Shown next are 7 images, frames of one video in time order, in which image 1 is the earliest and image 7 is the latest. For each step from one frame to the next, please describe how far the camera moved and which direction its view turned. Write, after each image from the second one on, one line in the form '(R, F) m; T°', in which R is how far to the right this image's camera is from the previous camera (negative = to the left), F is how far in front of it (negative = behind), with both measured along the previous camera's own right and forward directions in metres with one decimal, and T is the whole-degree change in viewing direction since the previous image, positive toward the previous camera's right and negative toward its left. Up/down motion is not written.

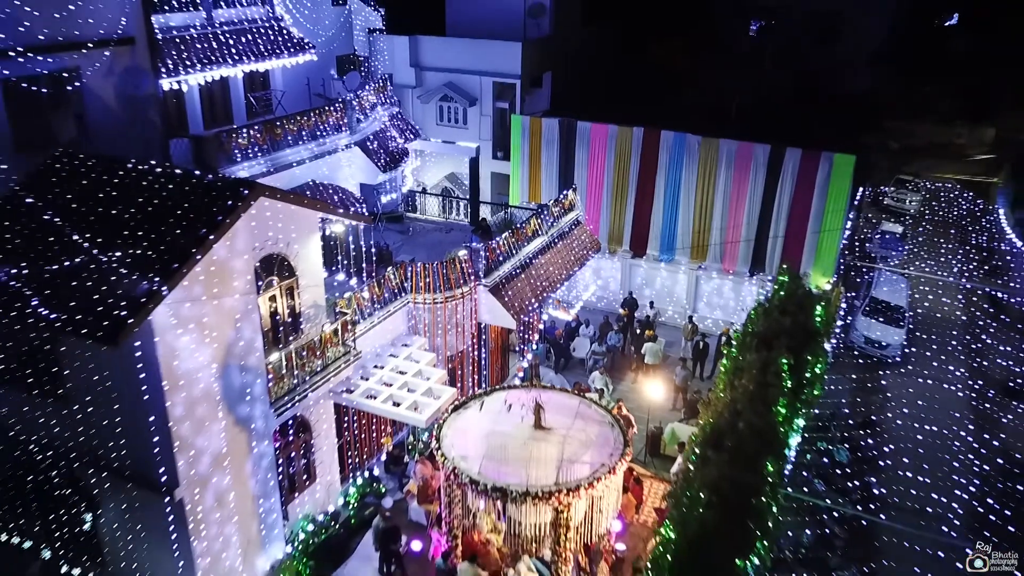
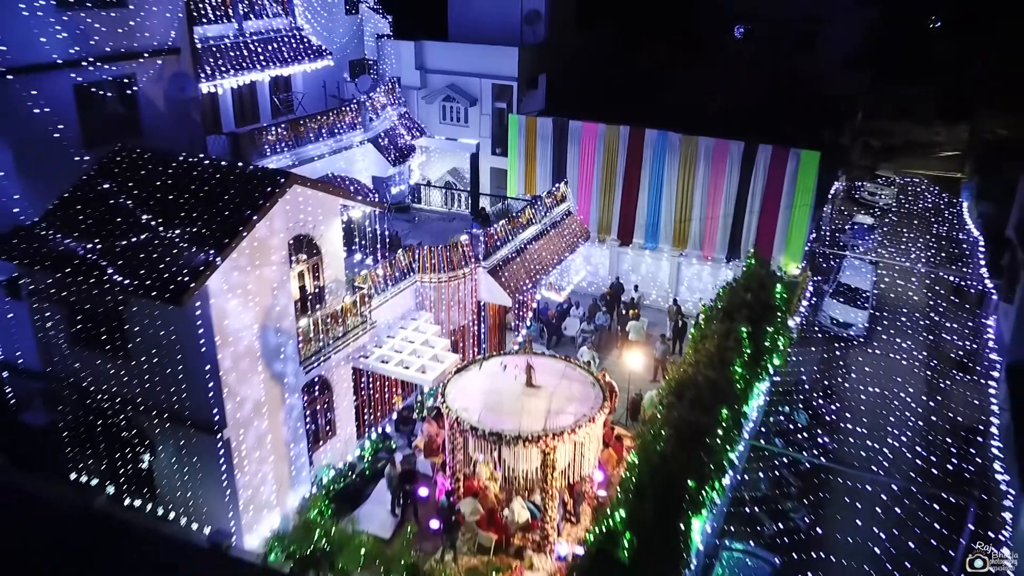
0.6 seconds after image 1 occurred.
(+0.1, -1.6) m; 0°
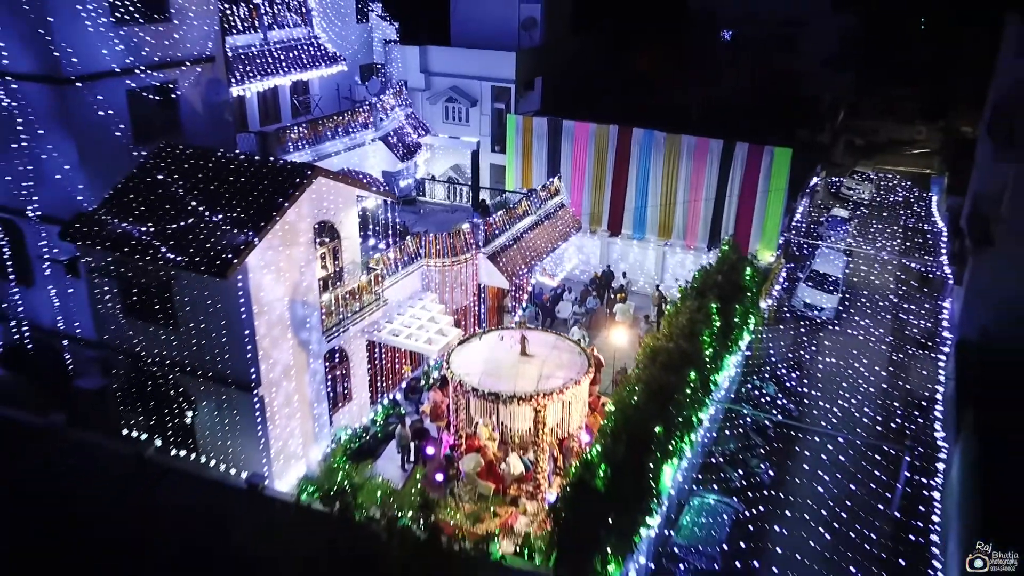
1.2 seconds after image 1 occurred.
(+0.1, -1.6) m; 0°
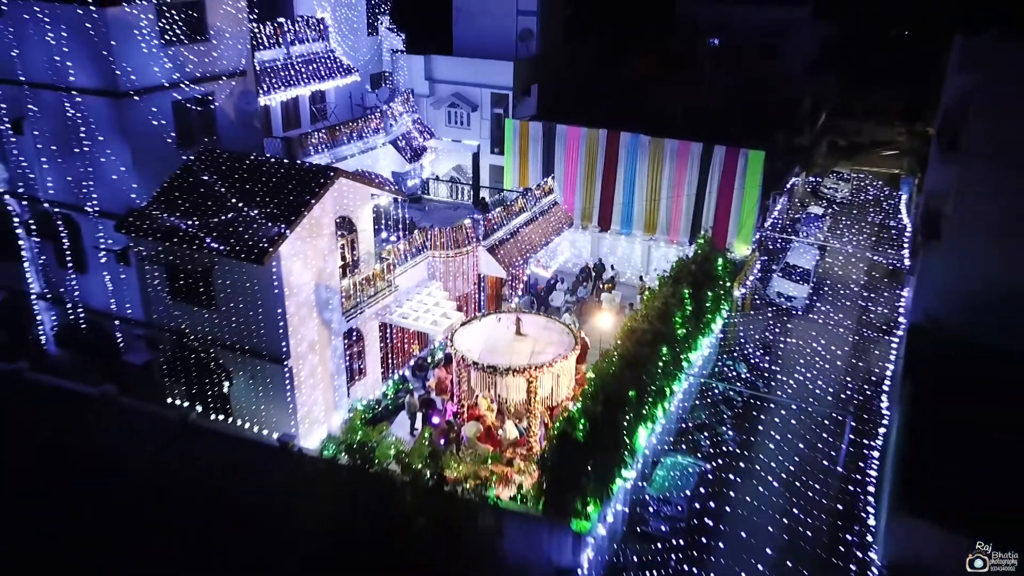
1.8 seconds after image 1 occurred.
(+0.1, -1.8) m; 0°
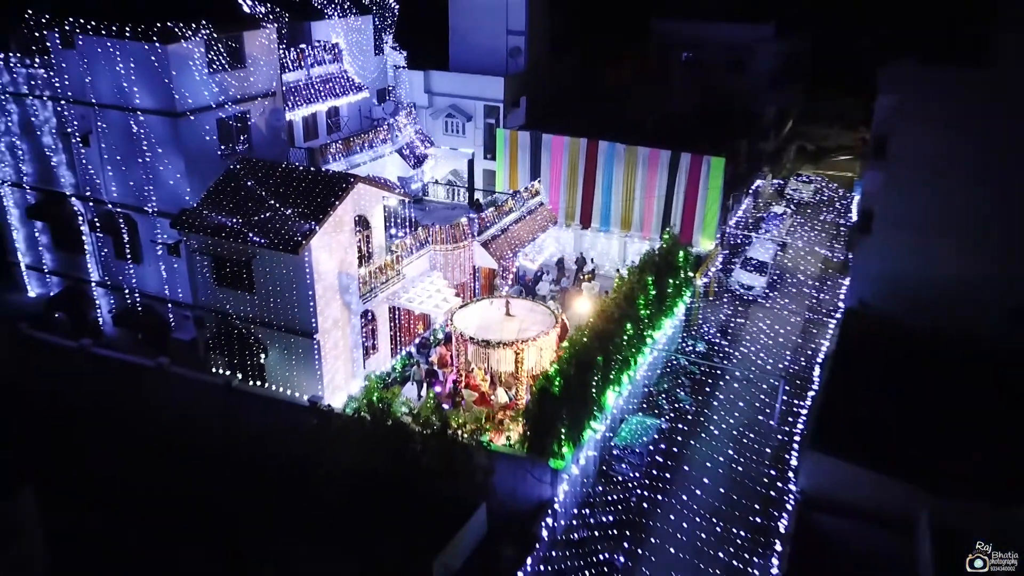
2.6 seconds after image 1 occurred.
(+0.1, -2.7) m; +1°
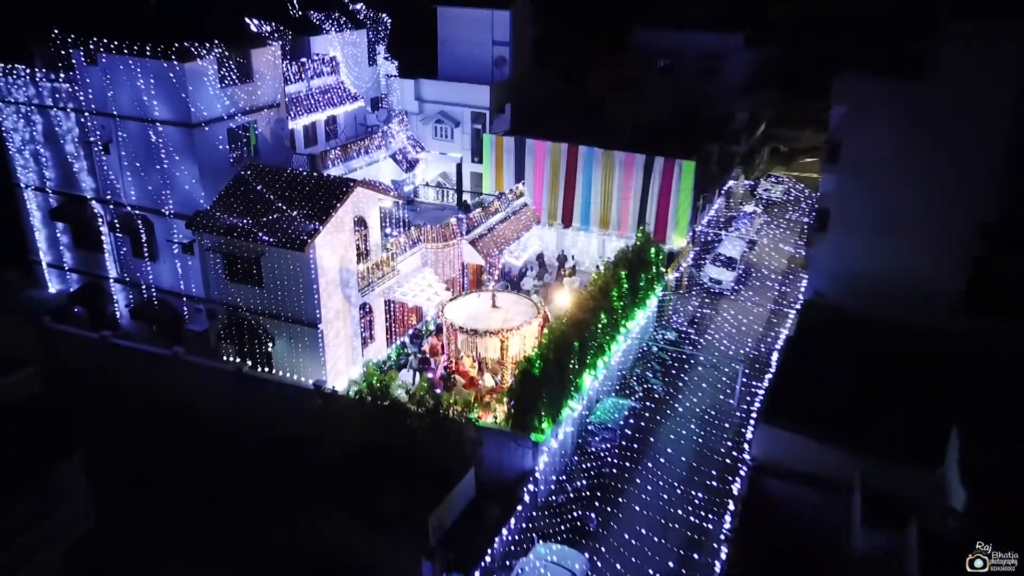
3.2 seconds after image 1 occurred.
(+0.1, -1.7) m; +1°
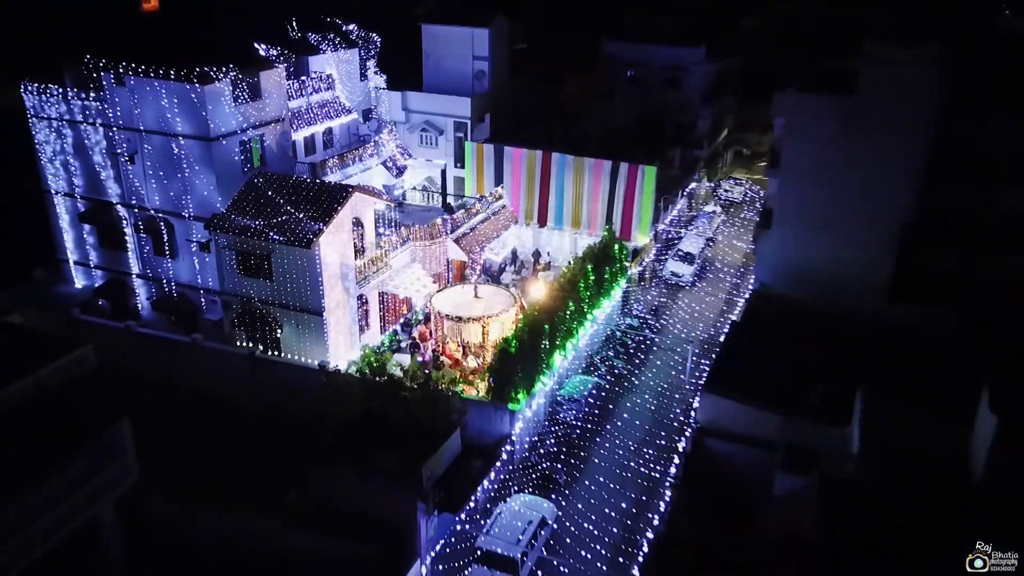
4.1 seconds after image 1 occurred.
(+0.1, -2.6) m; +1°
